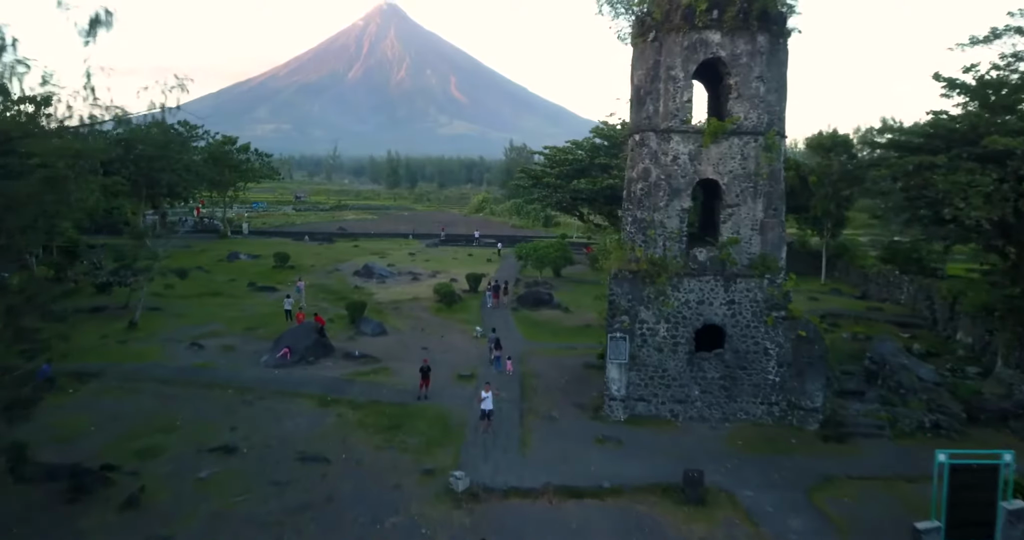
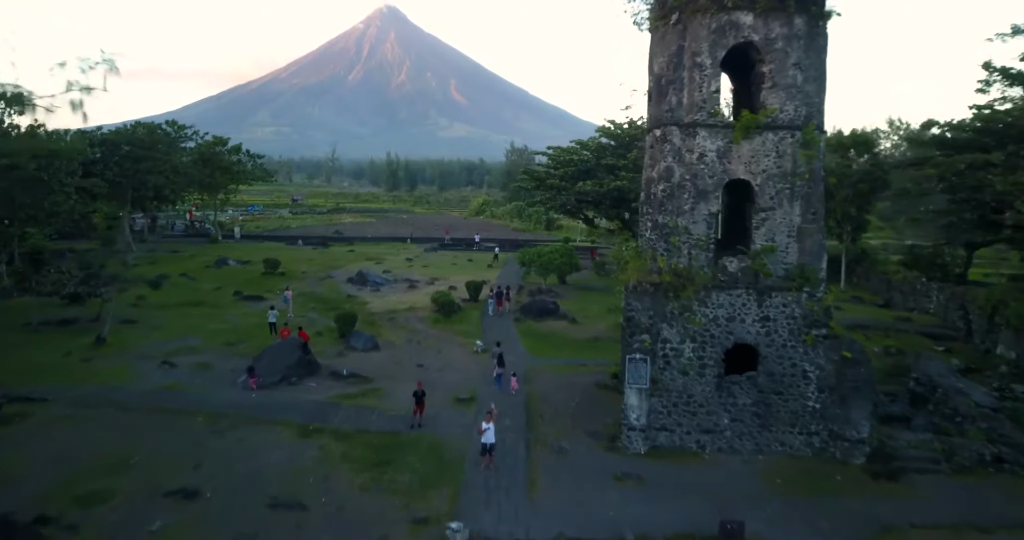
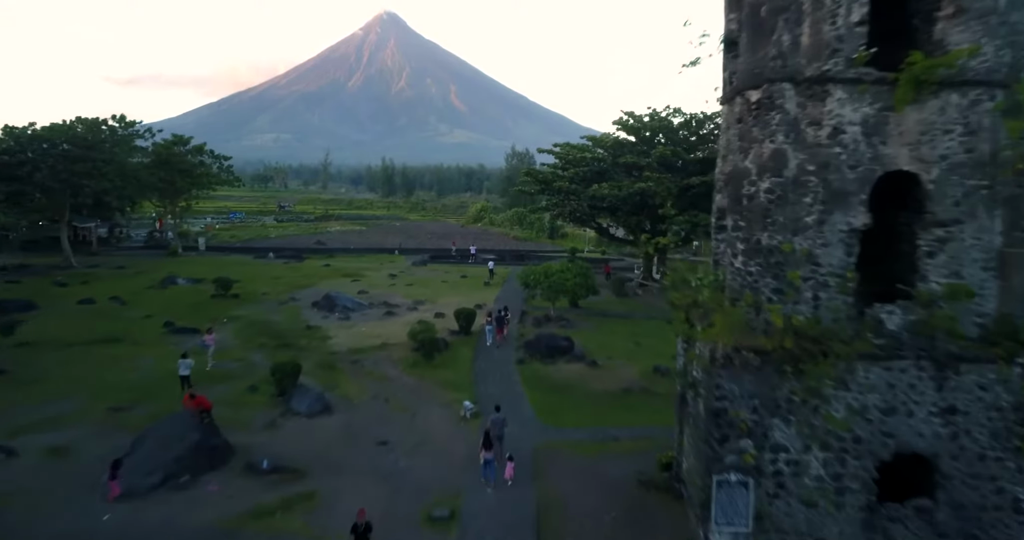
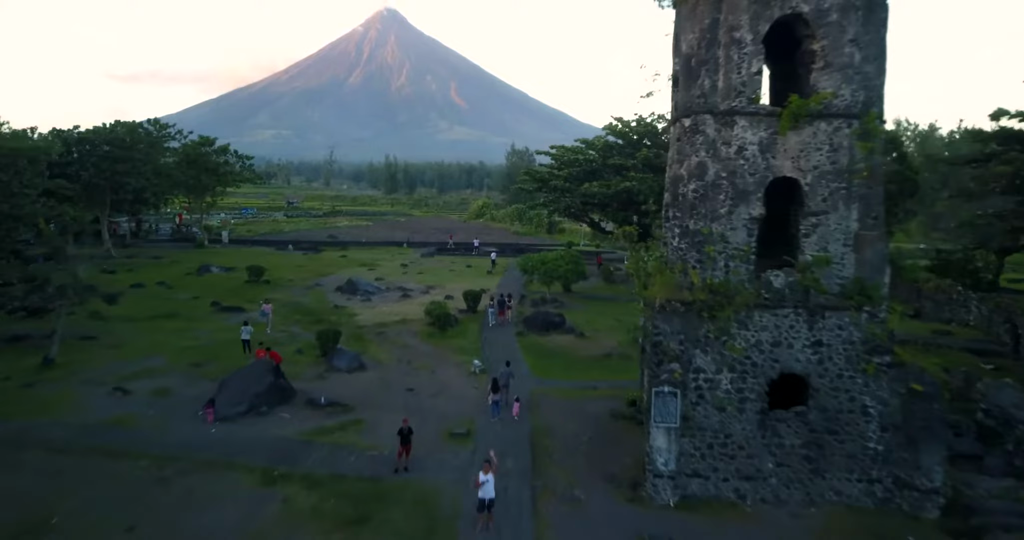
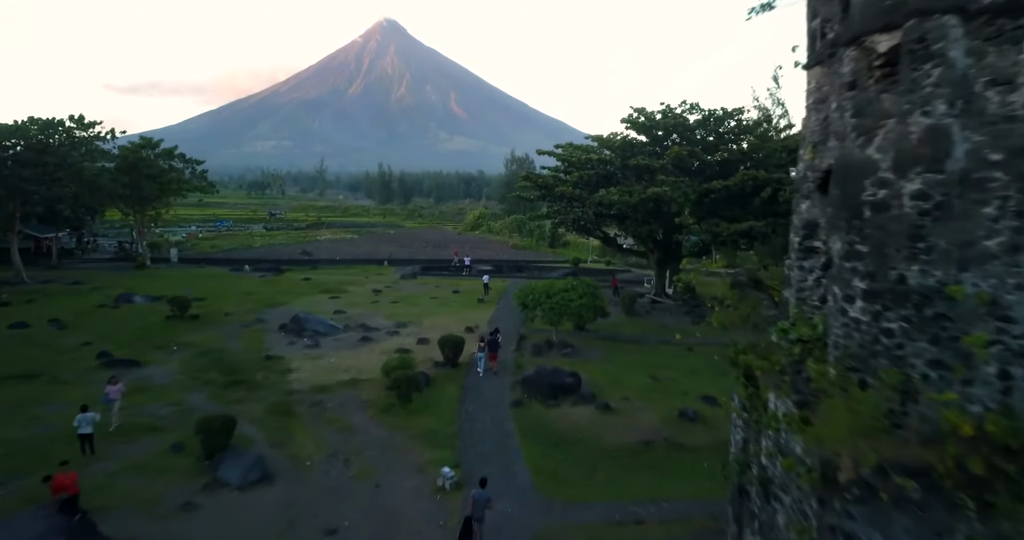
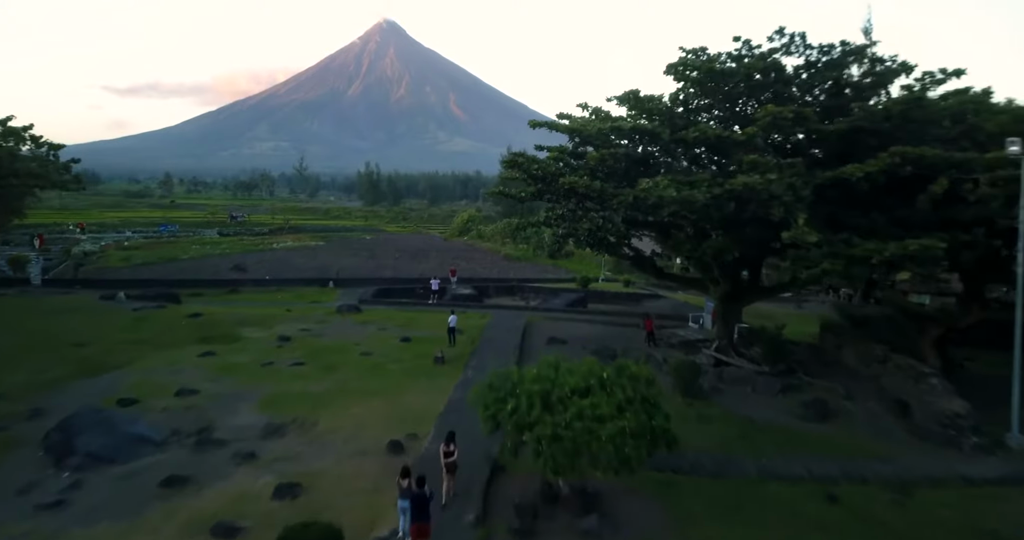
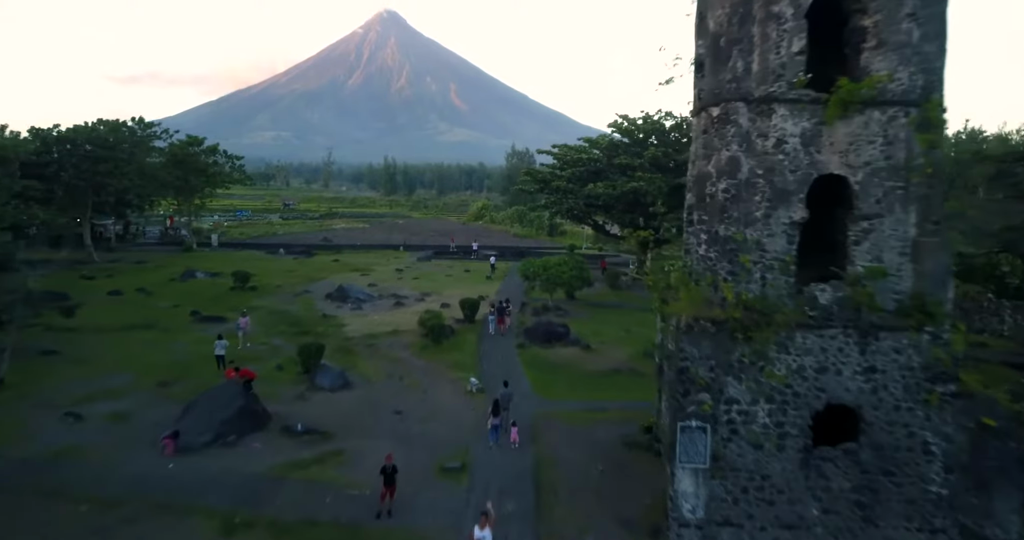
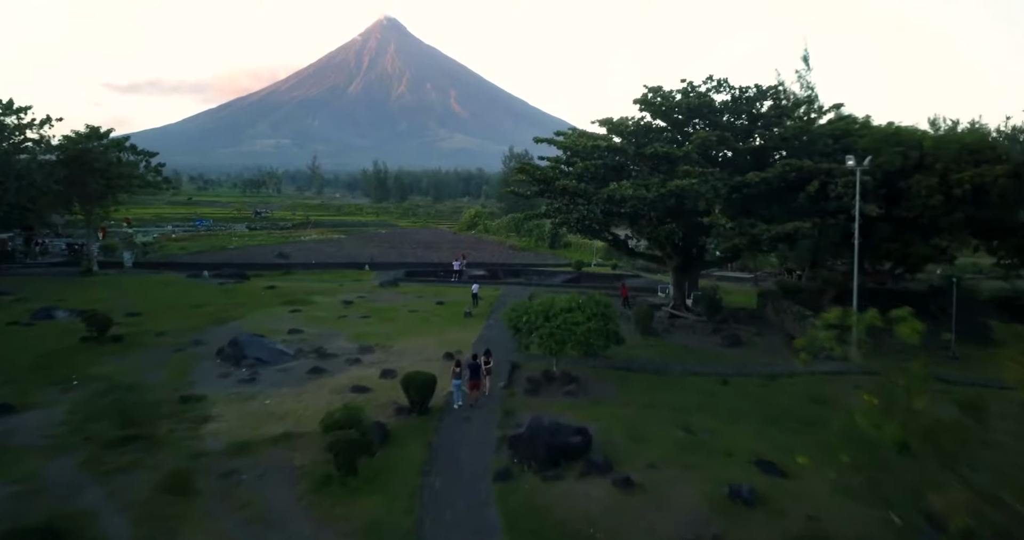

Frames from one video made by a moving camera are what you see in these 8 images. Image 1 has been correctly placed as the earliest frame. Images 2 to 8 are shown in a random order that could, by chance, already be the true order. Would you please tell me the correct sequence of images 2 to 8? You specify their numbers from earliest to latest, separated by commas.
2, 4, 7, 3, 5, 8, 6
